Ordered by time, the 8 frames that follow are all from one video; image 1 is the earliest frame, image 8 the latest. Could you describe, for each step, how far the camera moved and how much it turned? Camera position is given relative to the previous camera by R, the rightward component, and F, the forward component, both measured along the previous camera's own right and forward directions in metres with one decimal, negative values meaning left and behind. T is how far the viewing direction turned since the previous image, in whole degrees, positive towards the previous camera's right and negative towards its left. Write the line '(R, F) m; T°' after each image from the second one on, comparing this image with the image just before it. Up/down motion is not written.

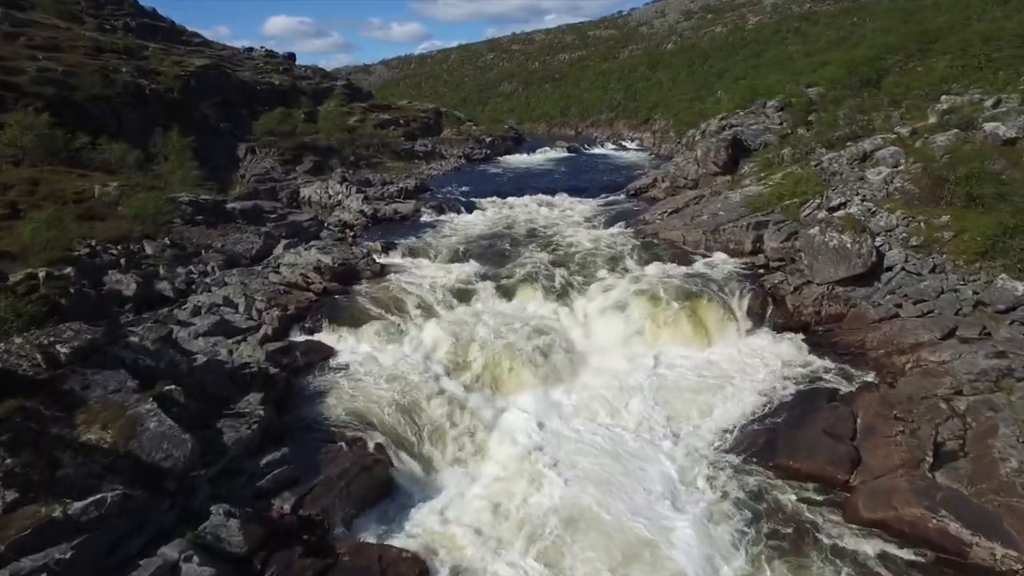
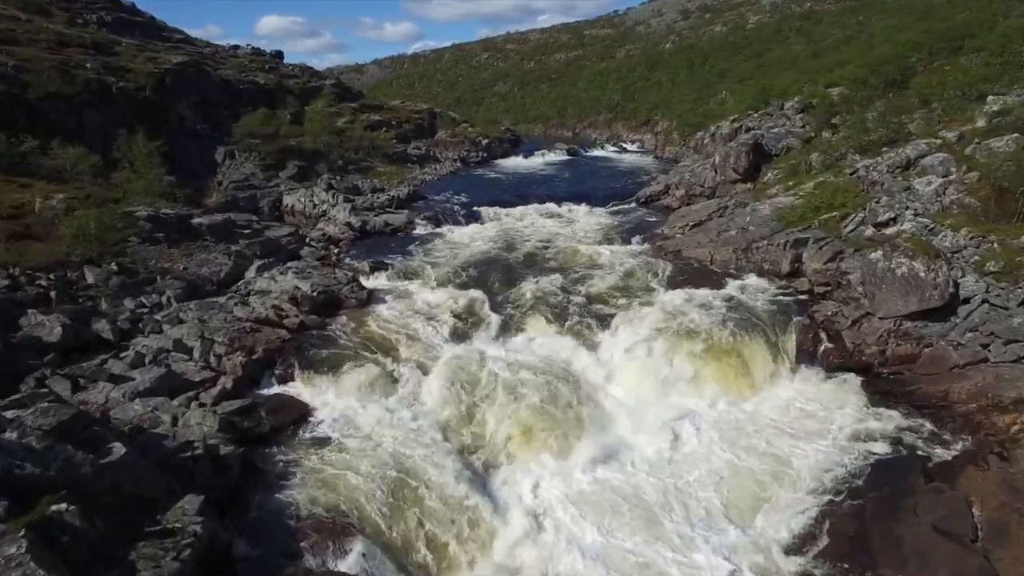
(-0.6, +4.5) m; +1°
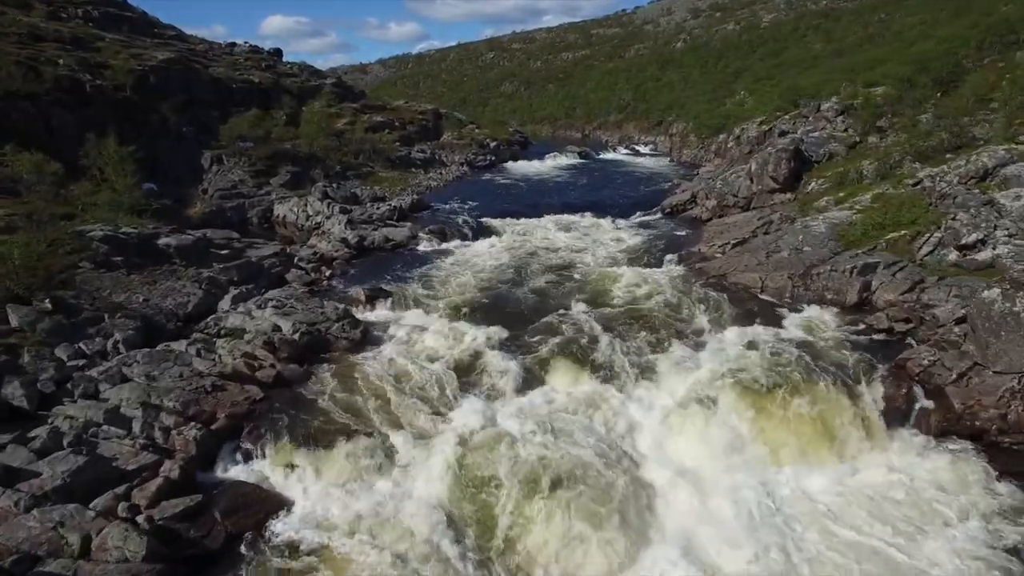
(-0.7, +4.8) m; 0°
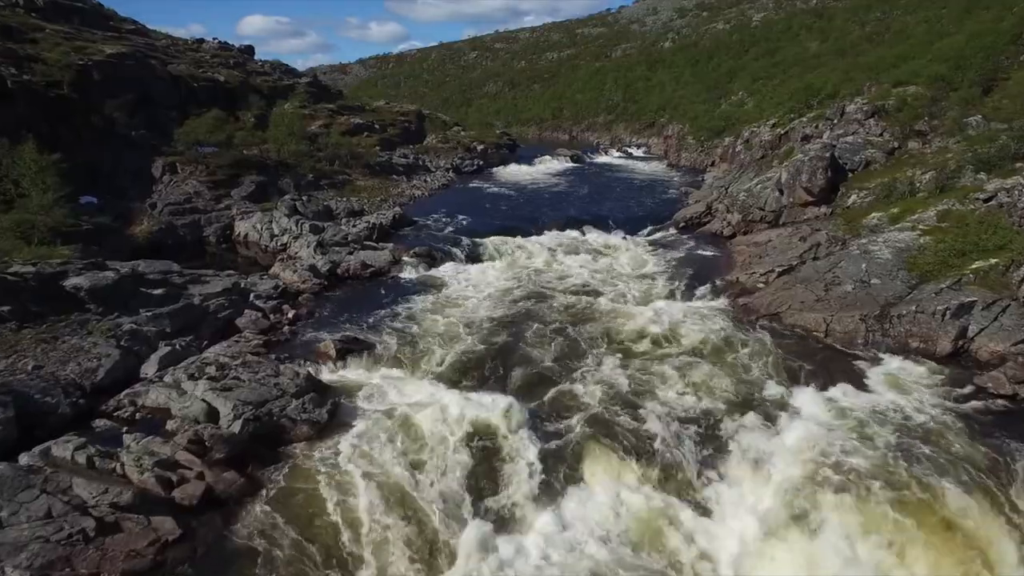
(-0.9, +6.0) m; +1°
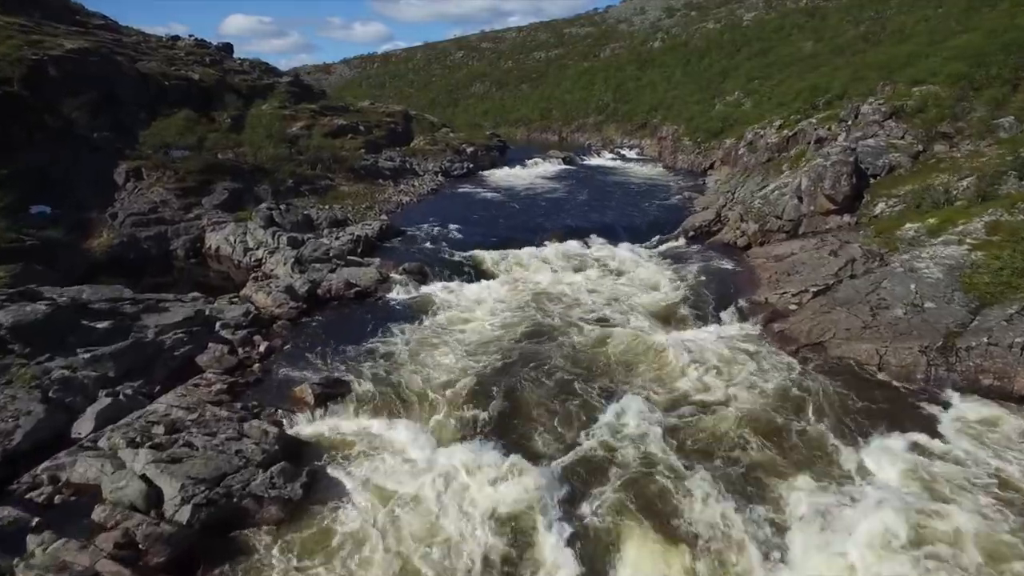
(-0.7, +3.4) m; +1°
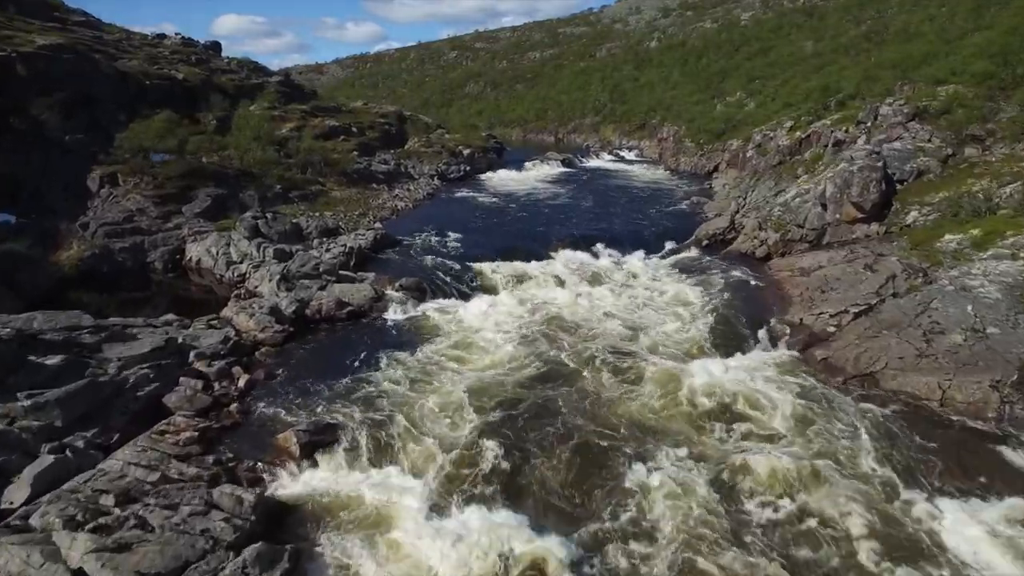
(-0.6, +2.7) m; +1°
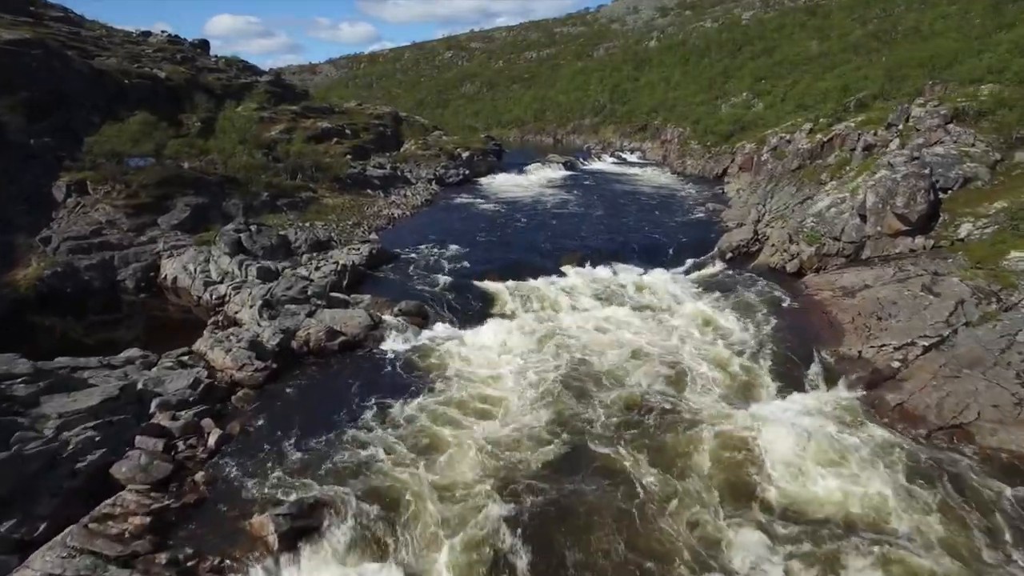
(-0.7, +3.3) m; 0°
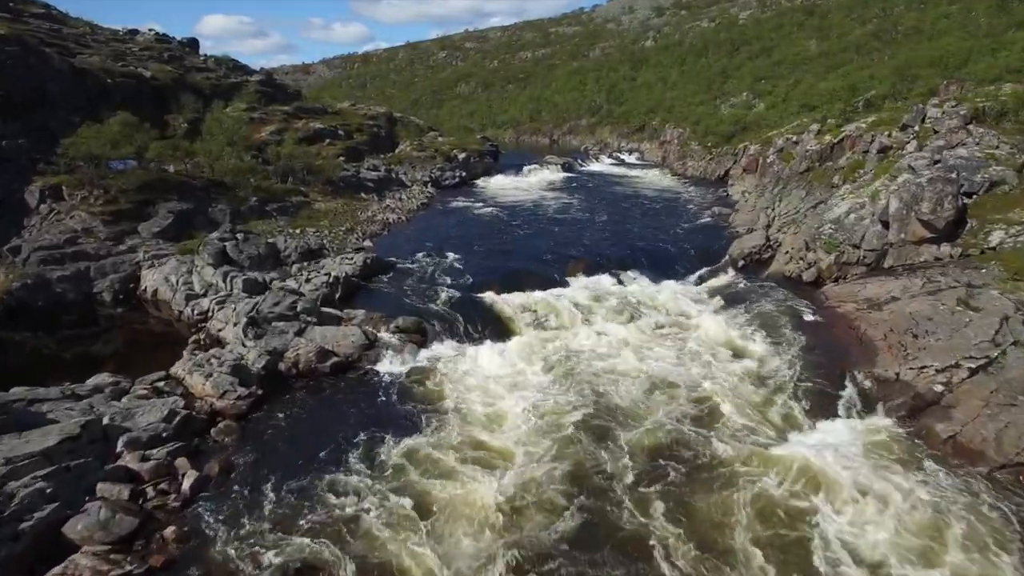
(-0.4, +1.9) m; 0°
